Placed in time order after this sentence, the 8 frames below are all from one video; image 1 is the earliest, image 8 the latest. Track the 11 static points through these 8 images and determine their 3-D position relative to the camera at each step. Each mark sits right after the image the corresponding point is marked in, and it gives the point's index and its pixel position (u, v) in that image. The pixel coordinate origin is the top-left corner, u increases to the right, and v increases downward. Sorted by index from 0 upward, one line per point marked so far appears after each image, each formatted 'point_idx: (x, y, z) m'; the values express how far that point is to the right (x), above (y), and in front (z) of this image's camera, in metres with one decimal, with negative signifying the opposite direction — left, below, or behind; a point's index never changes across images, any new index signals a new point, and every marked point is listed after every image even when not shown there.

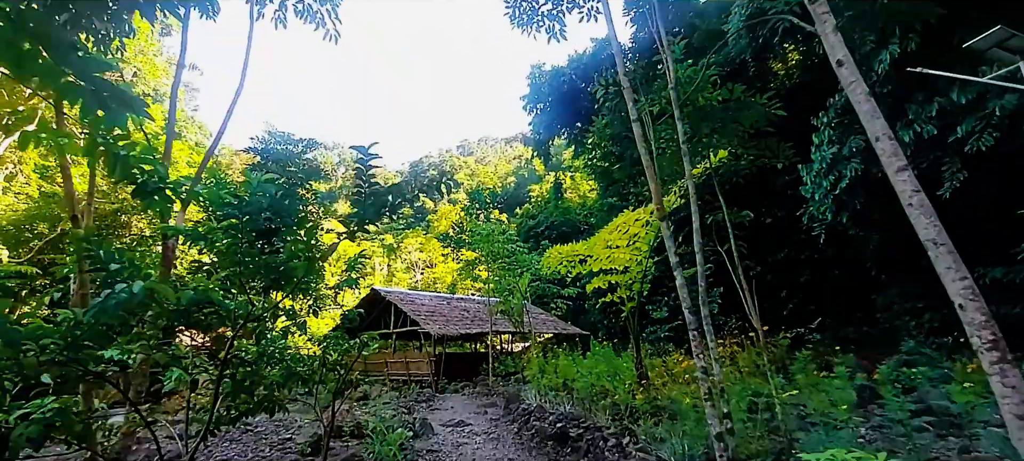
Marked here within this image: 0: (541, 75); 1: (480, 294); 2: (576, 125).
0: (+0.8, +4.8, +17.3) m
1: (-0.8, -1.5, +13.3) m
2: (+2.0, +3.2, +17.3) m
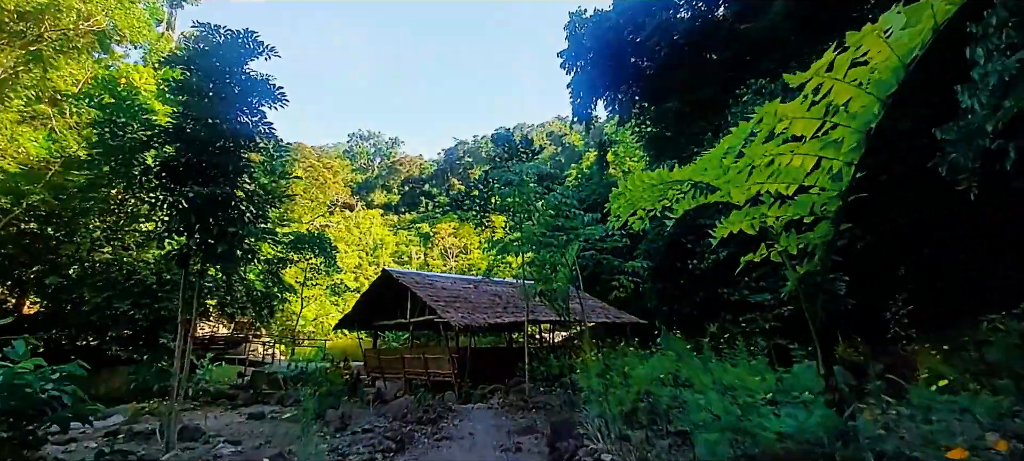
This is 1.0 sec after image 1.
0: (+1.8, +5.5, +14.9) m
1: (0.0, -0.9, +11.1) m
2: (+3.0, +3.9, +14.8) m
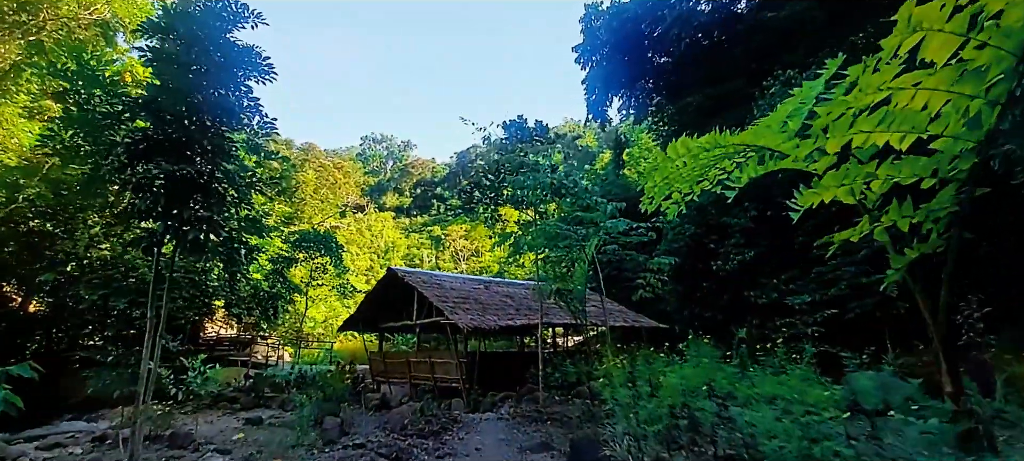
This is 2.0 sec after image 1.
0: (+2.2, +5.5, +14.4) m
1: (+0.3, -0.9, +10.6) m
2: (+3.3, +3.9, +14.3) m
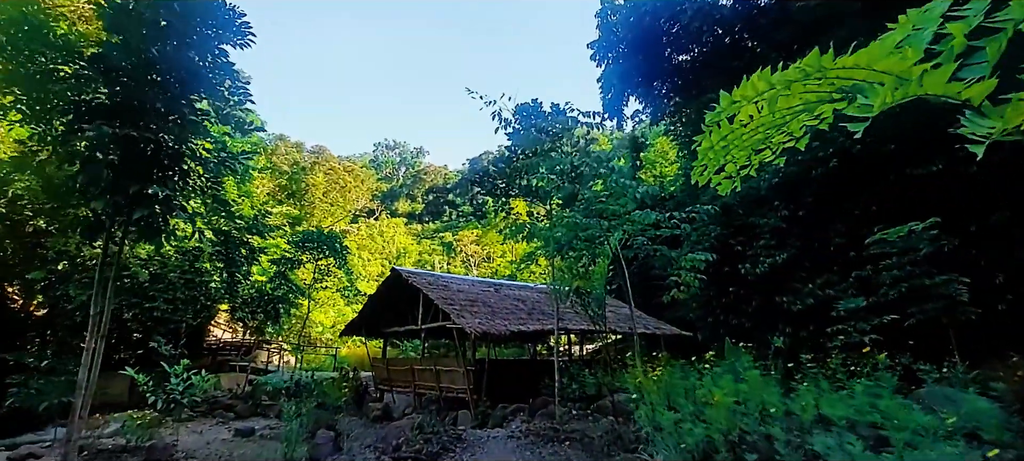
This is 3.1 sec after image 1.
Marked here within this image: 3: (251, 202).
0: (+2.5, +5.4, +13.8) m
1: (+0.5, -0.9, +10.0) m
2: (+3.7, +3.8, +13.6) m
3: (-5.7, +0.6, +12.1) m
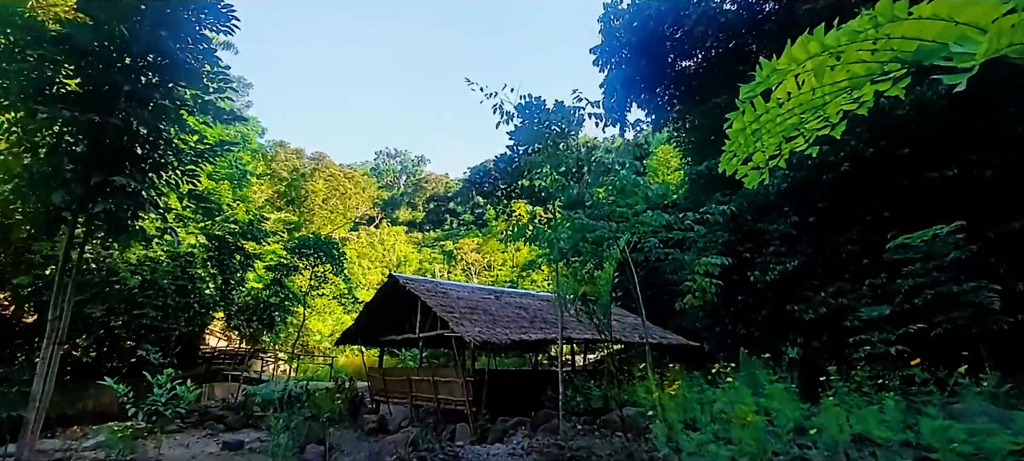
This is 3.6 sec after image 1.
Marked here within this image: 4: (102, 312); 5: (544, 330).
0: (+2.5, +5.2, +13.6) m
1: (+0.5, -1.0, +9.7) m
2: (+3.7, +3.6, +13.4) m
3: (-5.6, +0.5, +11.8) m
4: (-6.6, -1.3, +9.0) m
5: (+0.5, -1.5, +8.6) m
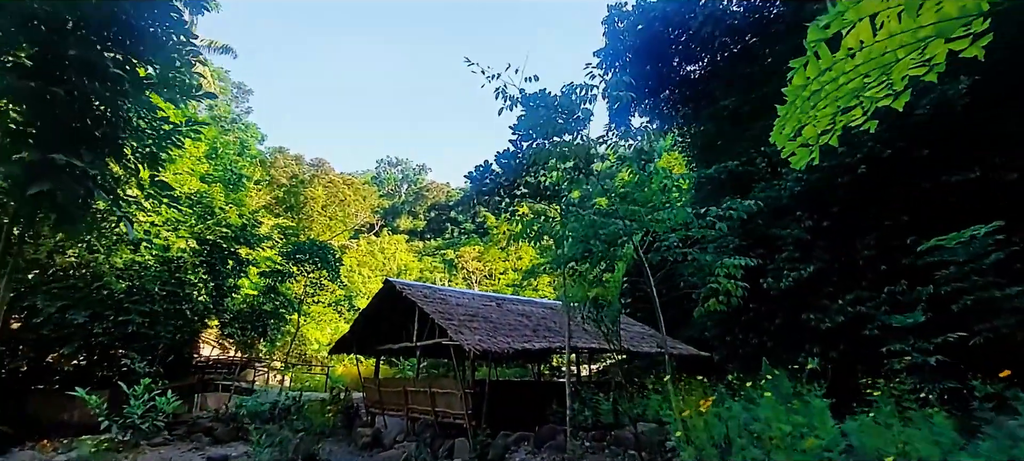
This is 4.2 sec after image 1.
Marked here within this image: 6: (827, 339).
0: (+2.6, +5.1, +13.3) m
1: (+0.5, -1.0, +9.3) m
2: (+3.8, +3.5, +13.1) m
3: (-5.6, +0.4, +11.5) m
4: (-6.5, -1.3, +8.6) m
5: (+0.5, -1.6, +8.2) m
6: (+4.7, -1.6, +8.4) m
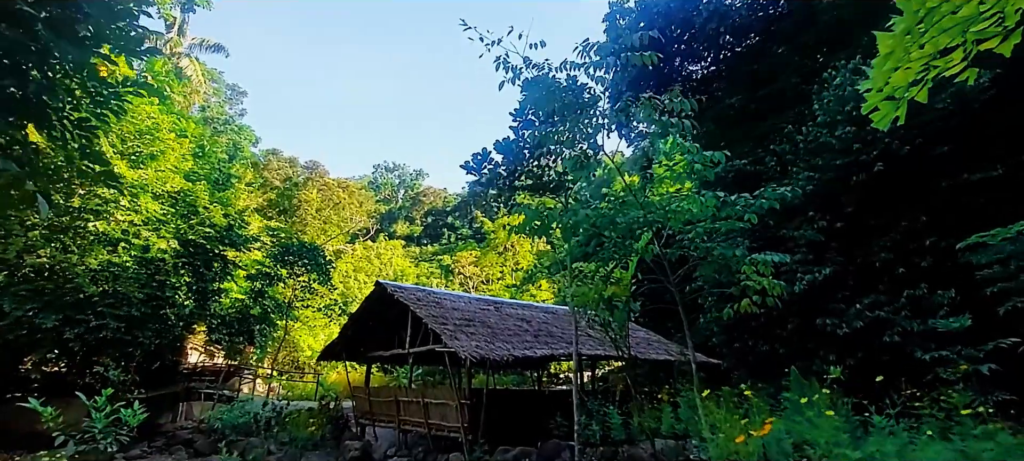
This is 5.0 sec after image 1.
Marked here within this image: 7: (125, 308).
0: (+2.6, +5.0, +12.9) m
1: (+0.5, -1.0, +8.8) m
2: (+3.7, +3.4, +12.7) m
3: (-5.6, +0.4, +11.0) m
4: (-6.6, -1.3, +8.1) m
5: (+0.5, -1.6, +7.7) m
6: (+4.7, -1.6, +7.9) m
7: (-6.0, -1.2, +8.8) m
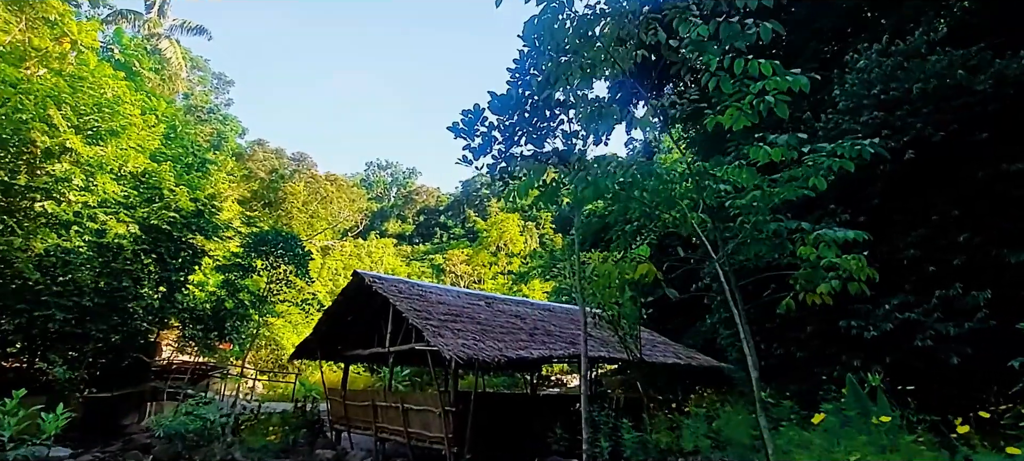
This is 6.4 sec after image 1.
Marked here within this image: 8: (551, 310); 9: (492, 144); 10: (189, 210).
0: (+2.5, +5.1, +12.2) m
1: (+0.4, -0.9, +8.1) m
2: (+3.7, +3.5, +12.0) m
3: (-5.7, +0.7, +10.2) m
4: (-6.7, -1.1, +7.3) m
5: (+0.4, -1.4, +7.0) m
6: (+4.6, -1.5, +7.2) m
7: (-6.1, -1.0, +8.0) m
8: (+0.6, -1.2, +8.9) m
9: (-0.2, +0.6, +5.2) m
10: (-5.4, +0.3, +9.5) m
